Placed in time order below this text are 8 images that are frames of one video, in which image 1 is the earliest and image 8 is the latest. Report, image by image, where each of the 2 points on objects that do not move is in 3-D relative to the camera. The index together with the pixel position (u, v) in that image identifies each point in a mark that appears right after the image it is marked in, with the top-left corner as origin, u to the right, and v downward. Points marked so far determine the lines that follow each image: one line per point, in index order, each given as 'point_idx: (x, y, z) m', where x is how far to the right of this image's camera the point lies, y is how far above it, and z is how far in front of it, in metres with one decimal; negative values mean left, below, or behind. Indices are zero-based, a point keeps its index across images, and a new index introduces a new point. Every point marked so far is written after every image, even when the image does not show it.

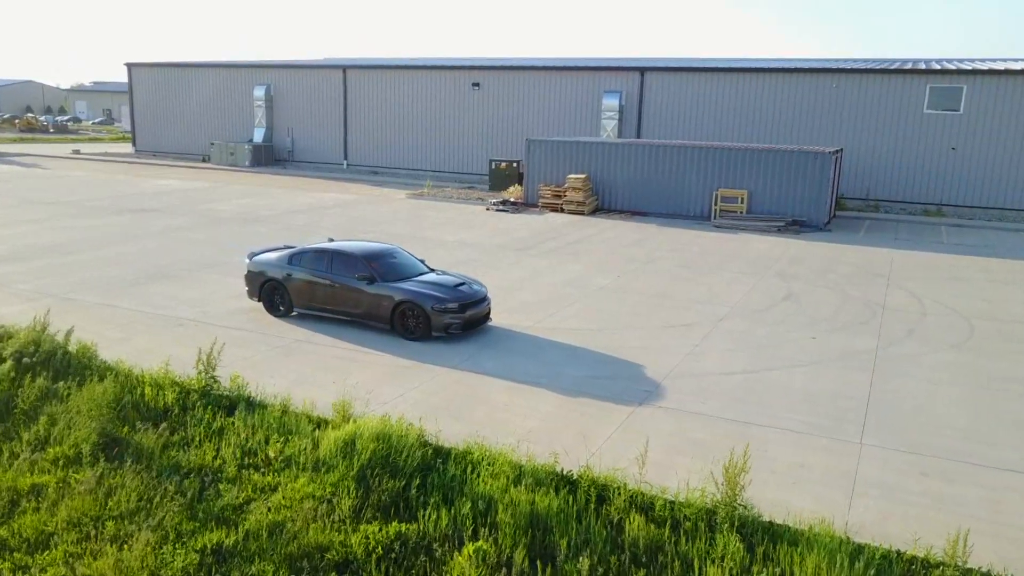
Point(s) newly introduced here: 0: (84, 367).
0: (-5.4, -1.0, +10.2) m
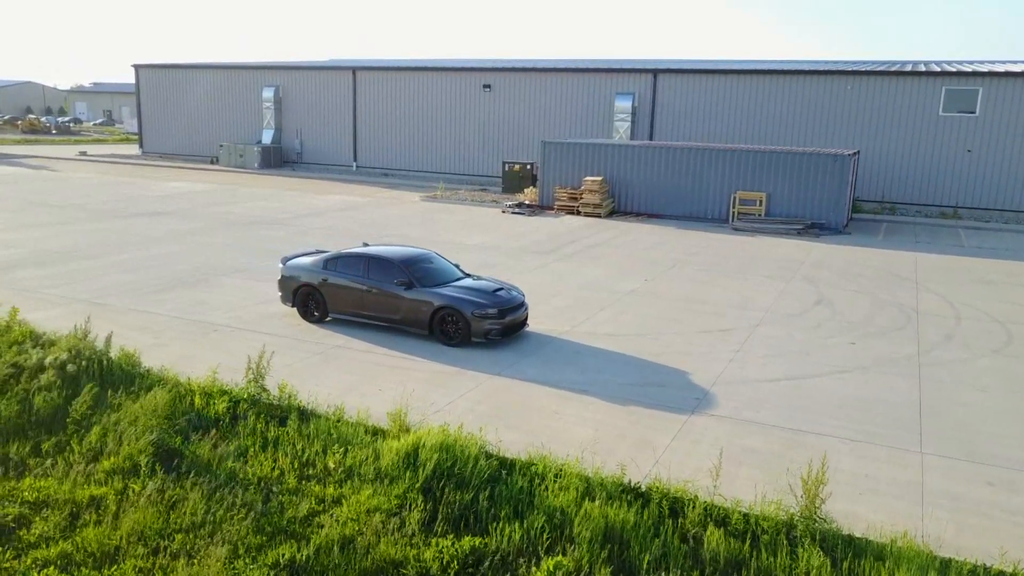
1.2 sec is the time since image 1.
0: (-4.7, -1.1, +10.1) m
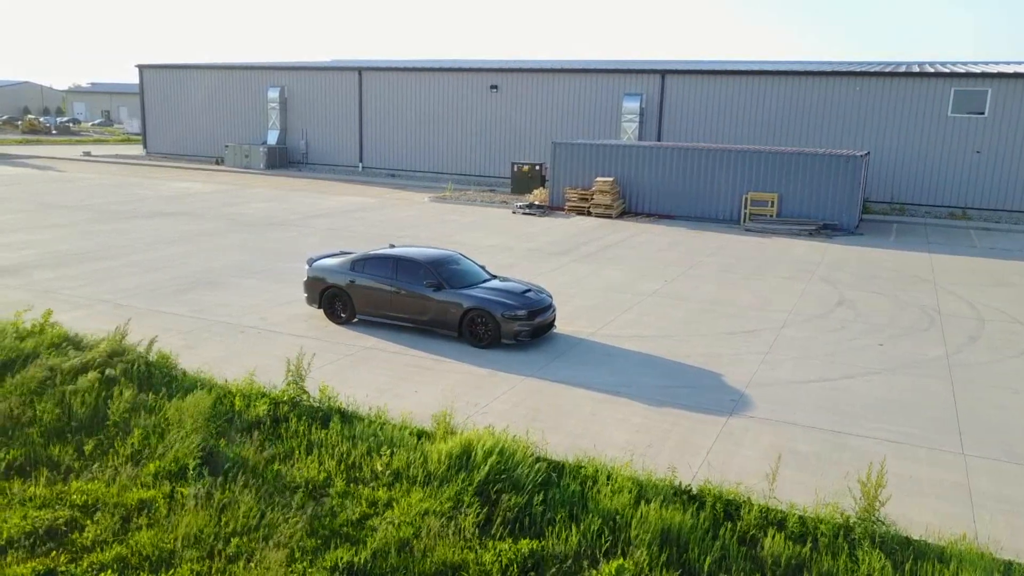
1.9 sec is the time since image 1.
0: (-4.2, -1.1, +10.1) m
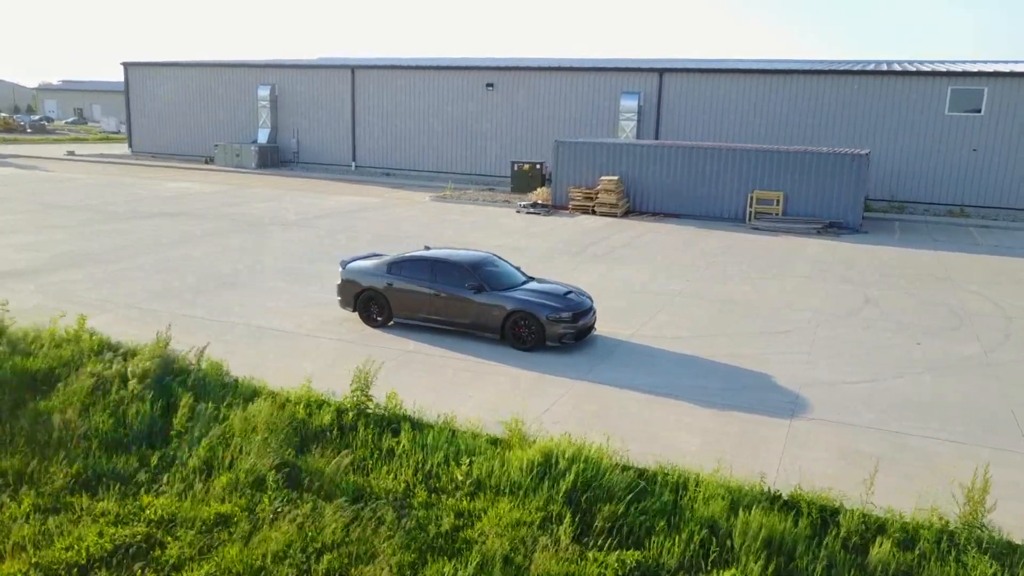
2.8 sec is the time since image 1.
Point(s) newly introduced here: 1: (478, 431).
0: (-3.5, -1.2, +9.8) m
1: (-0.4, -1.6, +8.9) m
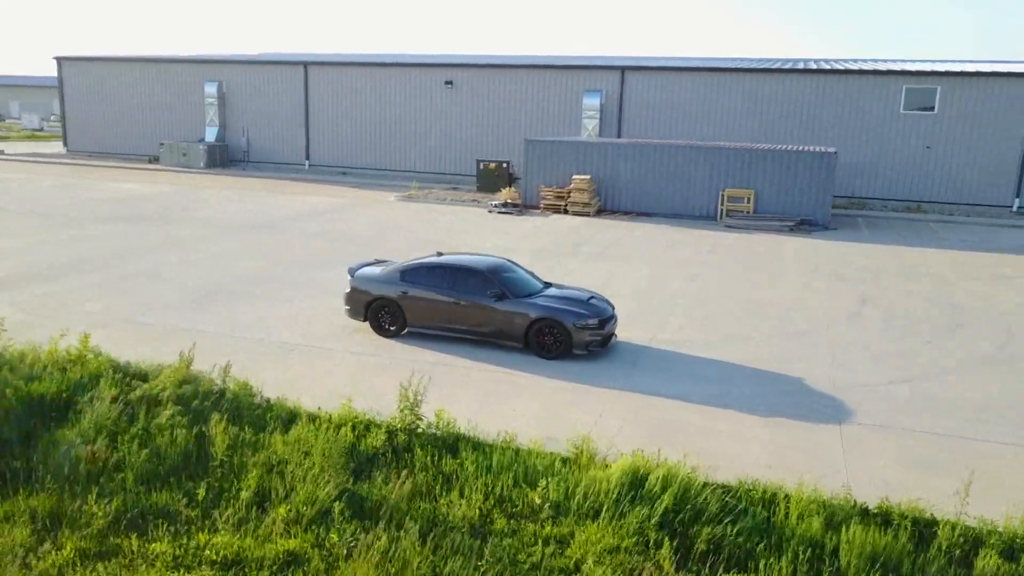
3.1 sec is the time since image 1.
0: (-2.9, -1.4, +9.1) m
1: (+0.3, -1.7, +8.5) m
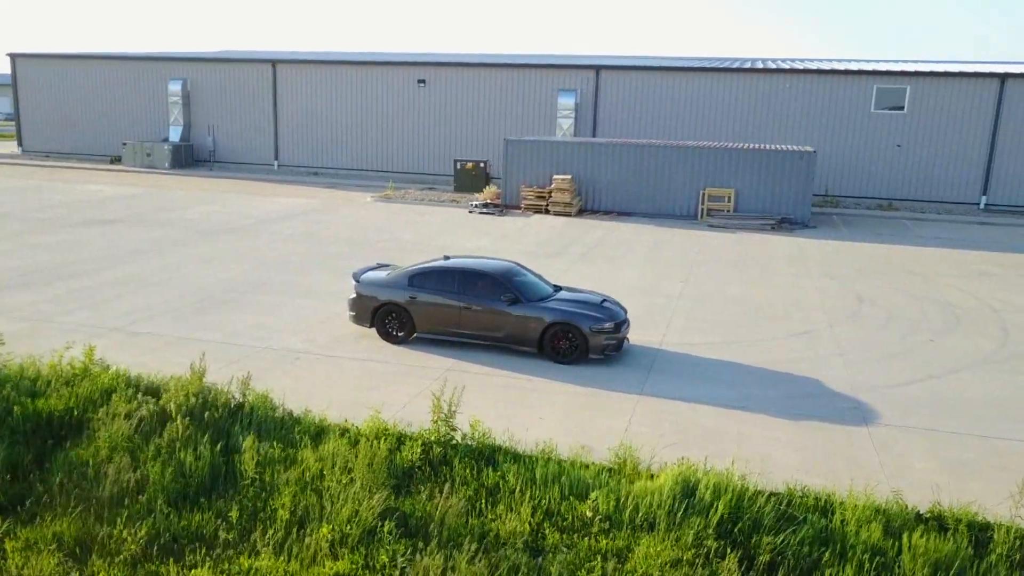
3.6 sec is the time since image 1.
0: (-2.5, -1.5, +8.8) m
1: (+0.7, -1.8, +8.3) m
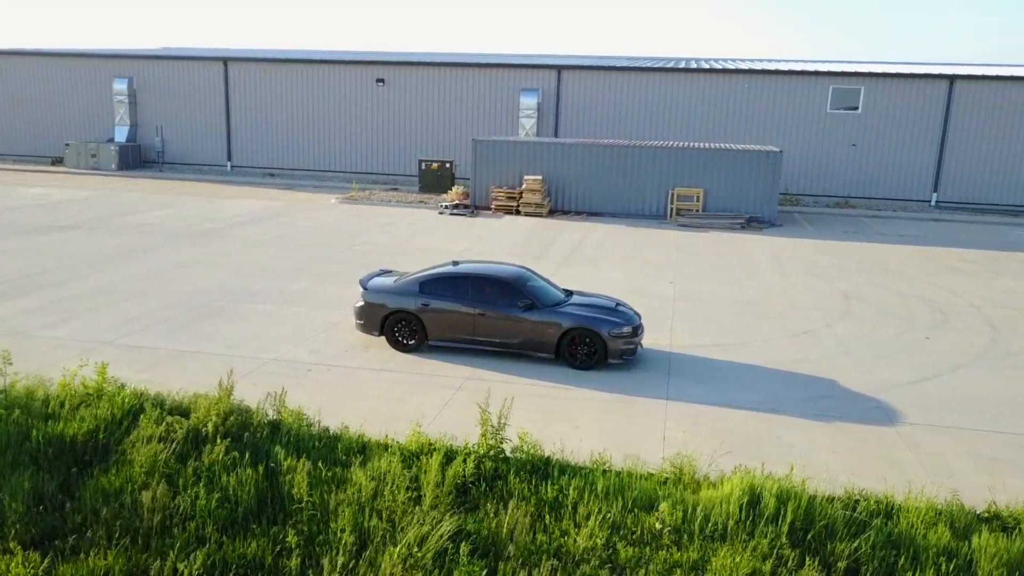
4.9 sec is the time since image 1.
0: (-2.0, -1.6, +8.4) m
1: (+1.3, -1.8, +8.2) m
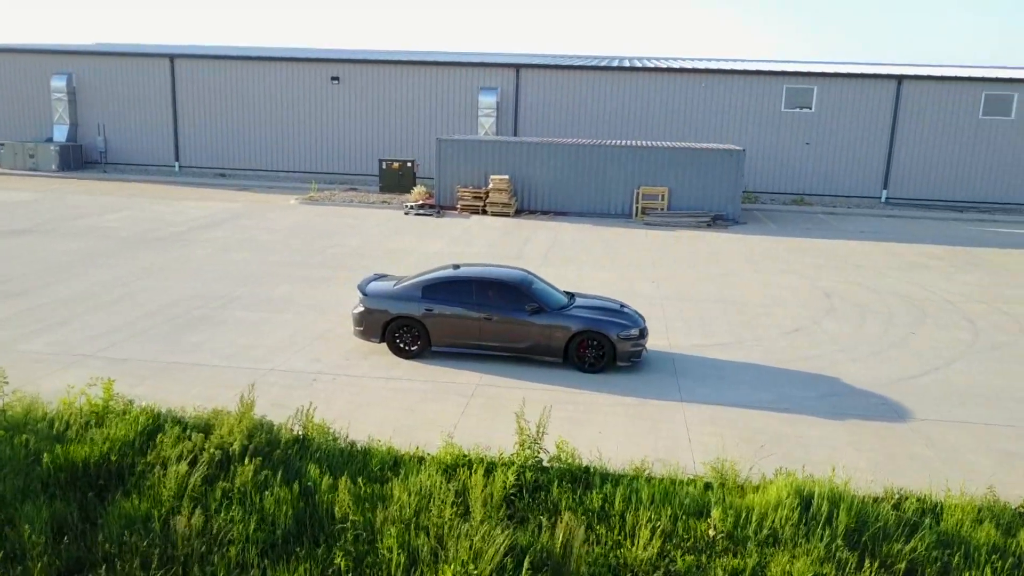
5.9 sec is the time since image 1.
0: (-1.6, -1.7, +8.1) m
1: (+1.7, -1.9, +8.1) m
